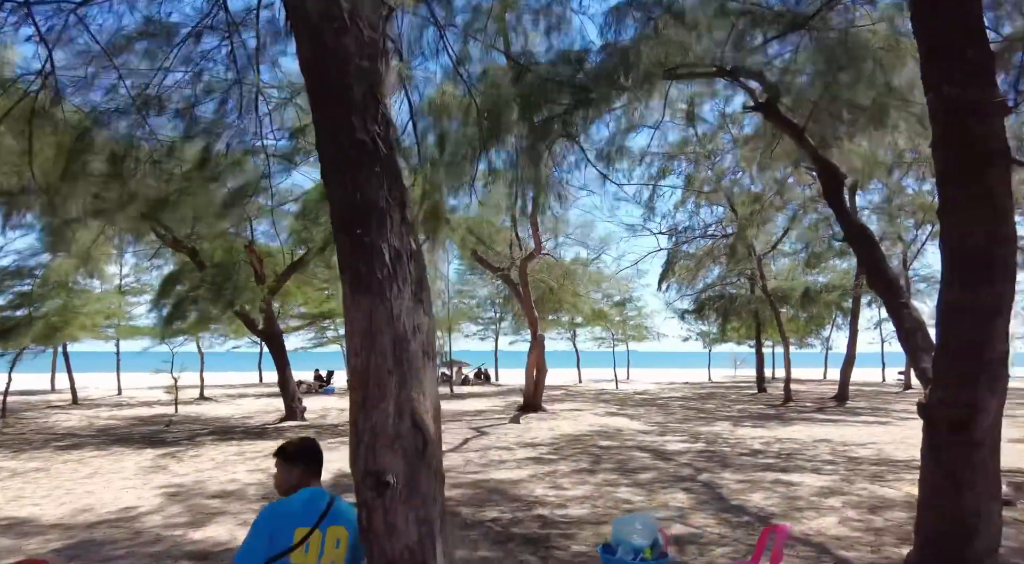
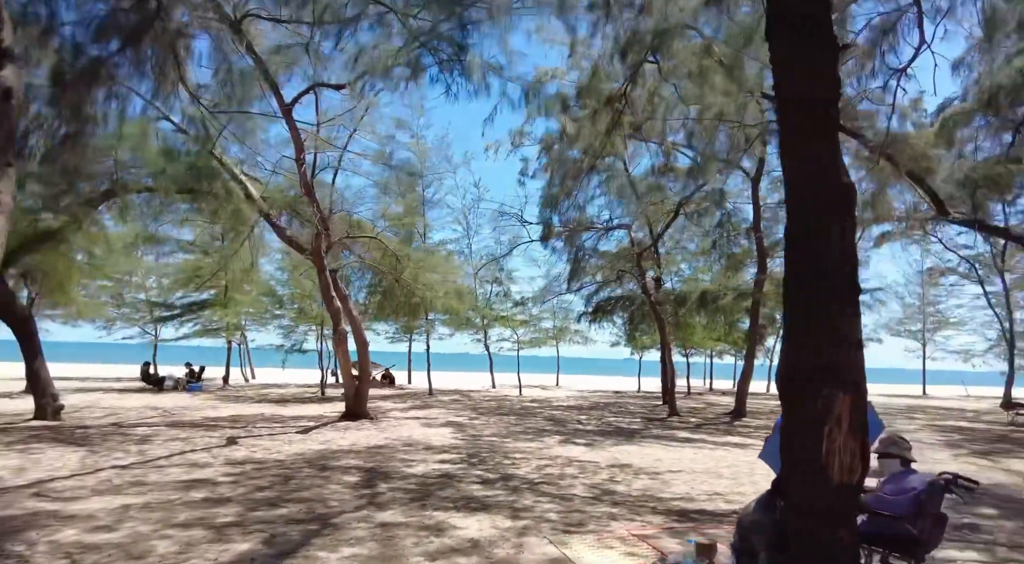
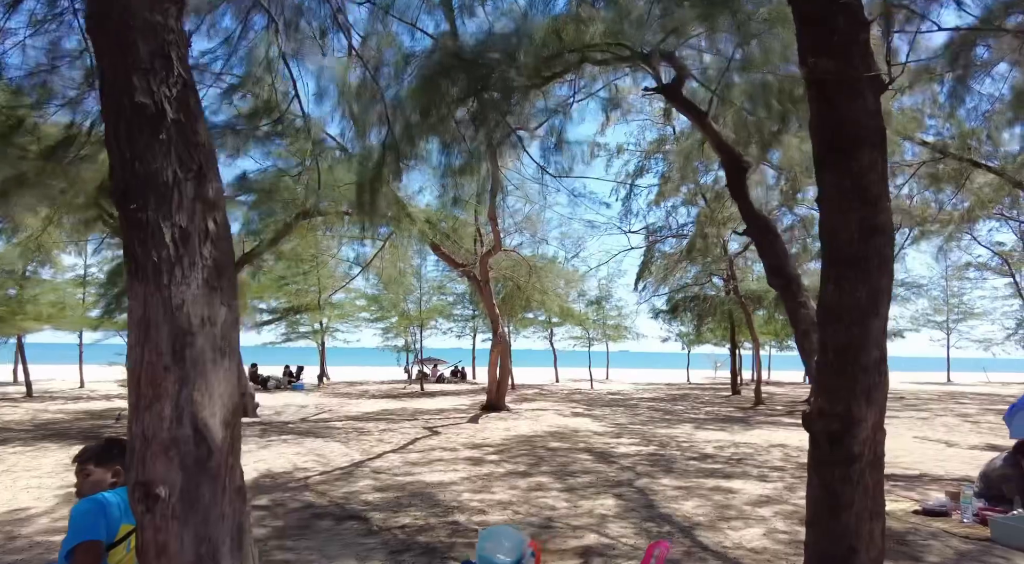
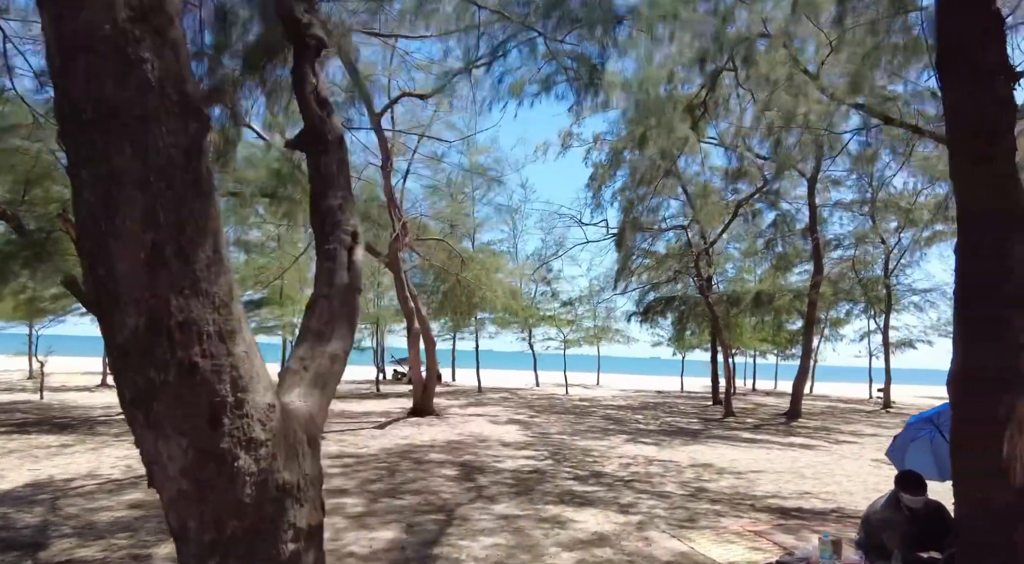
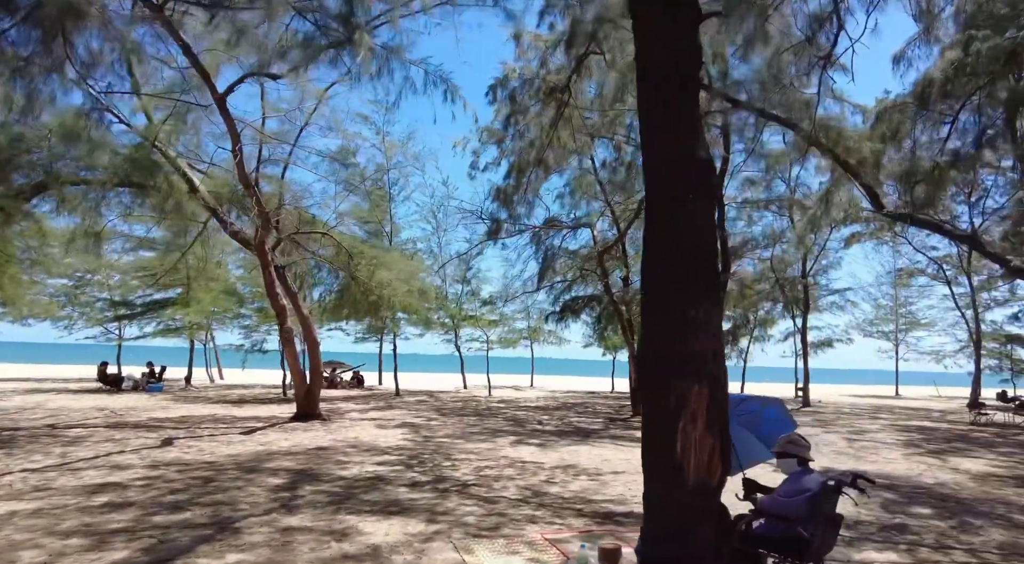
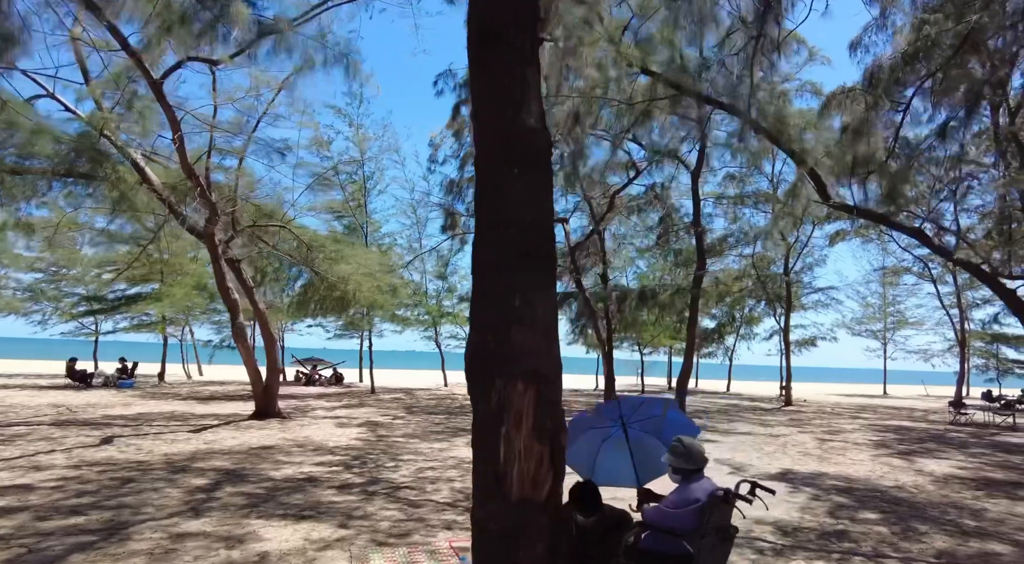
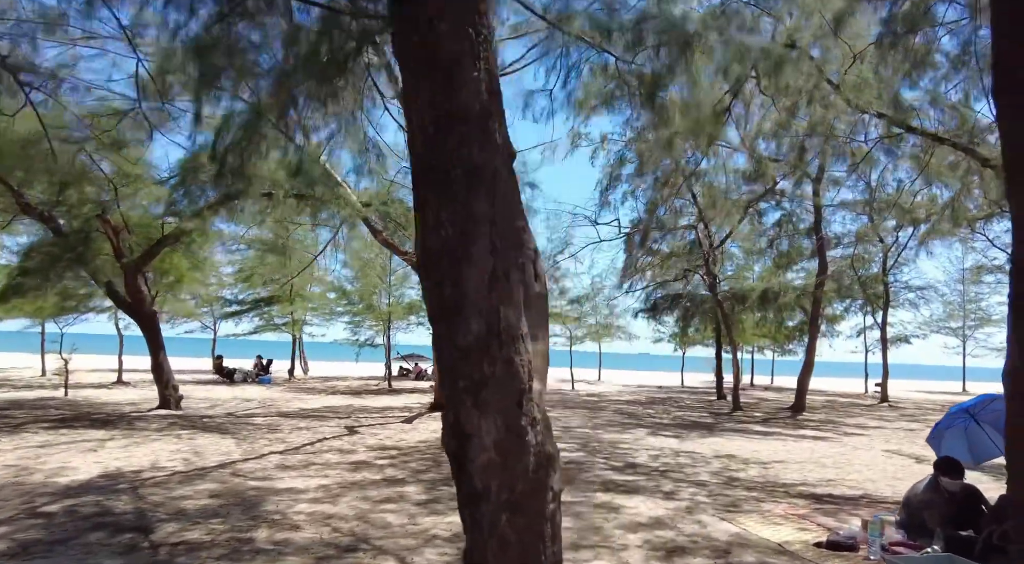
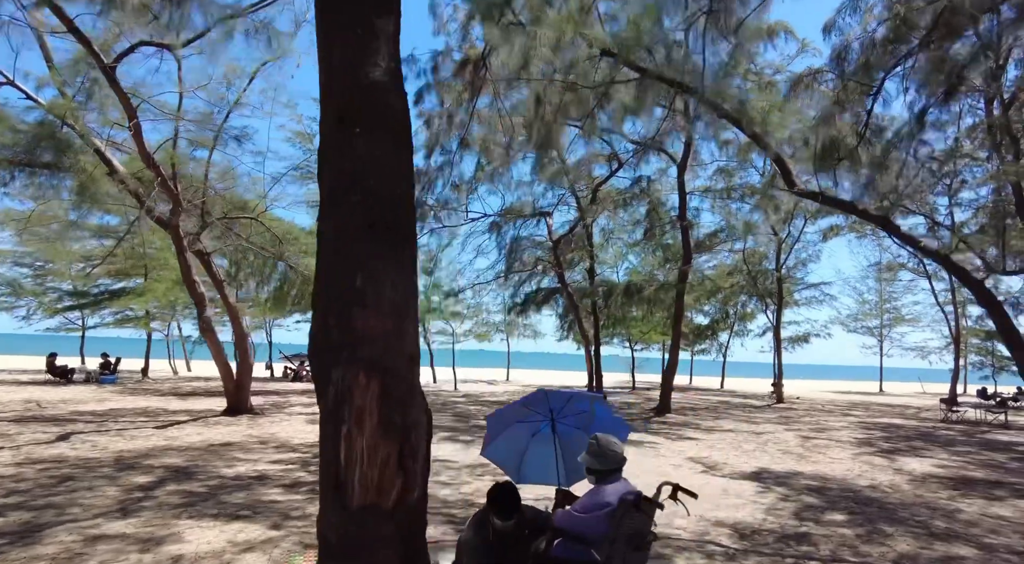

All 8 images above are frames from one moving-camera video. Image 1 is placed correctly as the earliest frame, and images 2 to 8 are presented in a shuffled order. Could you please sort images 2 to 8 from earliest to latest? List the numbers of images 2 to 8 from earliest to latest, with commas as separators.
3, 7, 4, 2, 5, 6, 8
